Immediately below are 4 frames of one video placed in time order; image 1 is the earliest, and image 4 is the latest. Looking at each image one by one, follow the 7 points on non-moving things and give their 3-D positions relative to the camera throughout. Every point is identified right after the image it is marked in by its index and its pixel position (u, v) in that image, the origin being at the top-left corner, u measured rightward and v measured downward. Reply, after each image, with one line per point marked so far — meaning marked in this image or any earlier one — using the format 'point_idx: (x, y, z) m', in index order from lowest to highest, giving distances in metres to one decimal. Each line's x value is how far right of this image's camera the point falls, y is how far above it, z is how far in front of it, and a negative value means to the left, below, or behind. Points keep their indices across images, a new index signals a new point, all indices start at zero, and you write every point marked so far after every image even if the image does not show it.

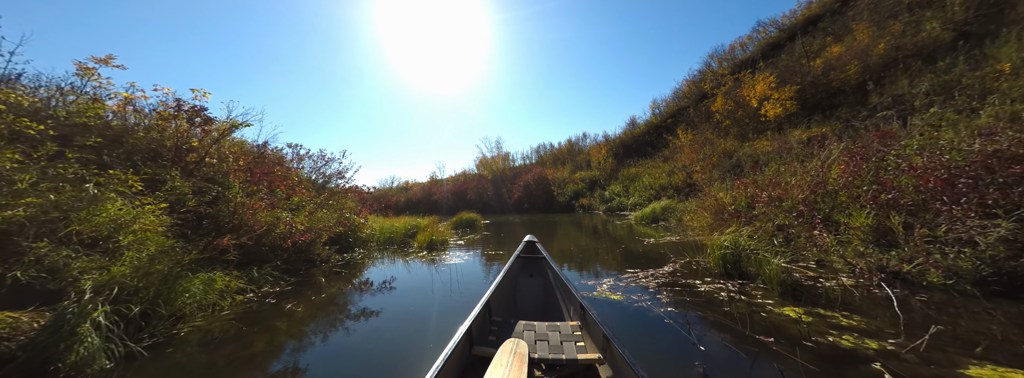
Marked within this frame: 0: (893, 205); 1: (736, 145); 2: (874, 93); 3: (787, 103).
0: (+4.0, -0.2, +2.9) m
1: (+10.5, +2.1, +13.0) m
2: (+13.3, +3.5, +10.2) m
3: (+12.5, +3.9, +12.5) m
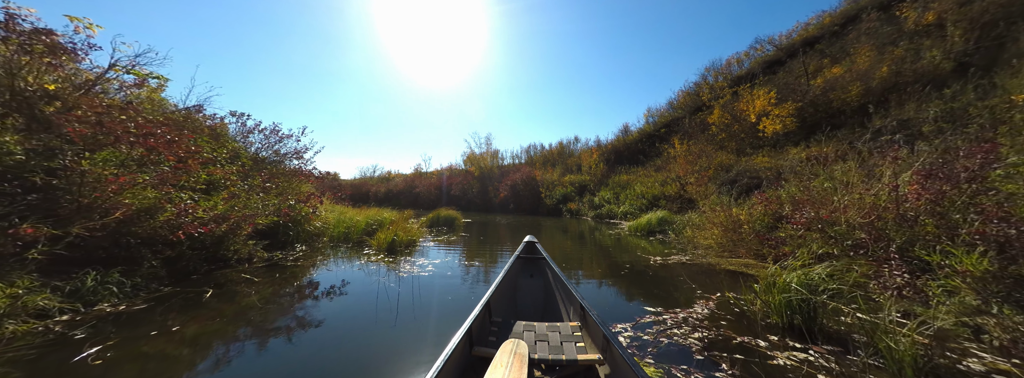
0: (+3.8, -0.4, +2.1) m
1: (+9.9, +1.4, +12.5) m
2: (+13.0, +2.6, +9.9) m
3: (+12.1, +3.1, +12.1) m
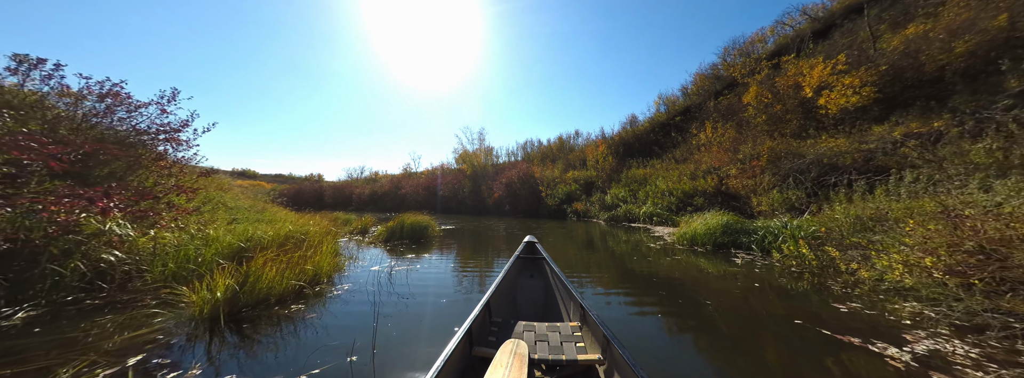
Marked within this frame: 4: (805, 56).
0: (+3.8, -0.2, -0.7) m
1: (+9.7, +1.7, +9.7) m
2: (+12.8, +2.9, +7.2) m
3: (+11.9, +3.4, +9.4) m
4: (+14.0, +6.3, +13.2) m
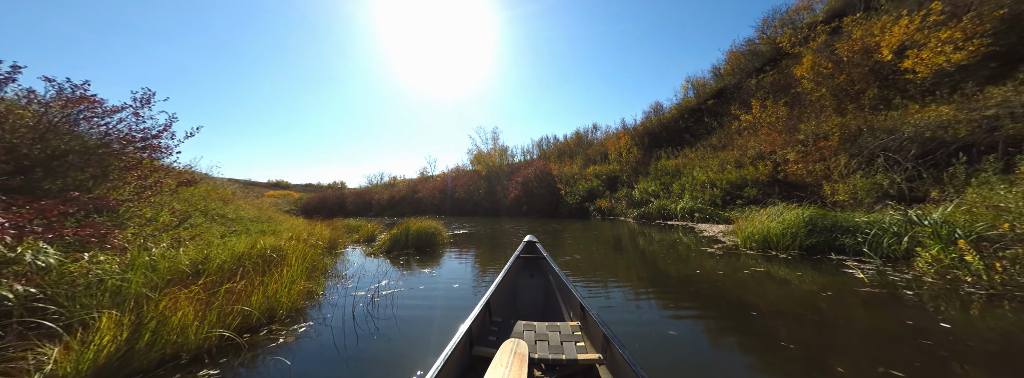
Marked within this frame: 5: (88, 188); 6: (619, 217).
0: (+3.7, 0.0, -2.0) m
1: (+10.2, +2.1, +8.0) m
2: (+13.1, +3.4, +5.2) m
3: (+12.3, +3.9, +7.6) m
4: (+14.5, +6.9, +11.2) m
5: (-6.2, 0.0, +4.1) m
6: (+5.4, -1.4, +13.9) m
